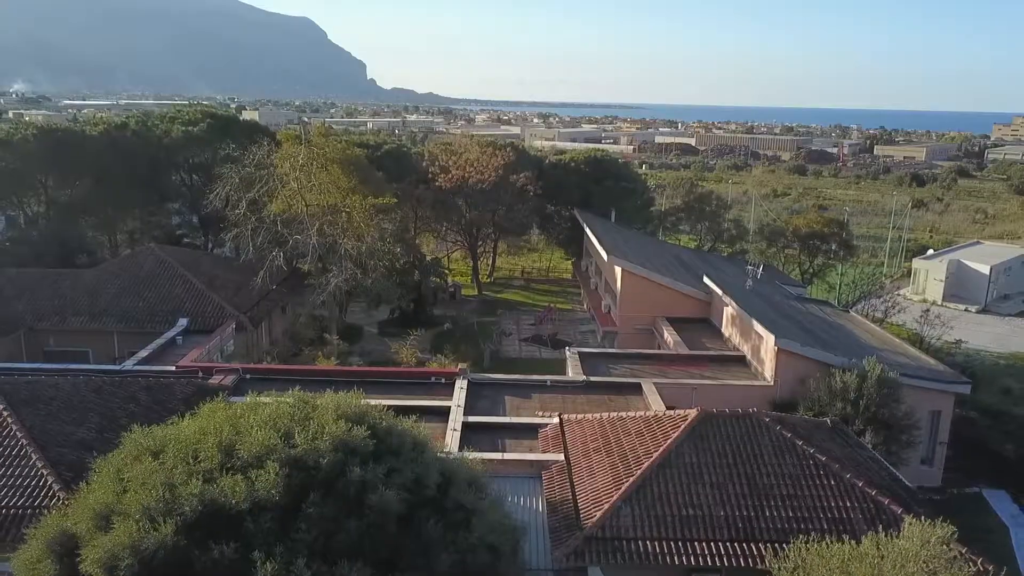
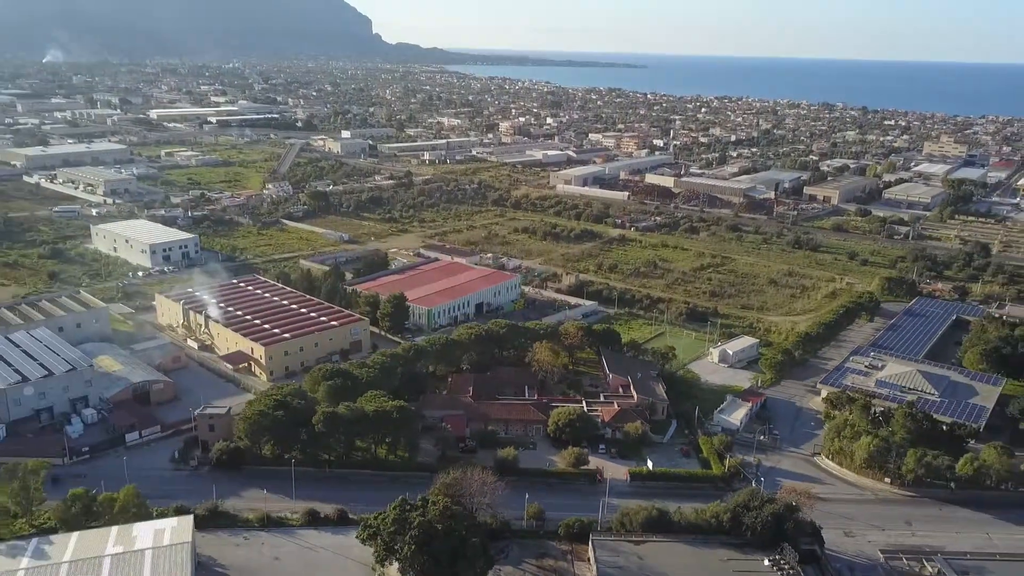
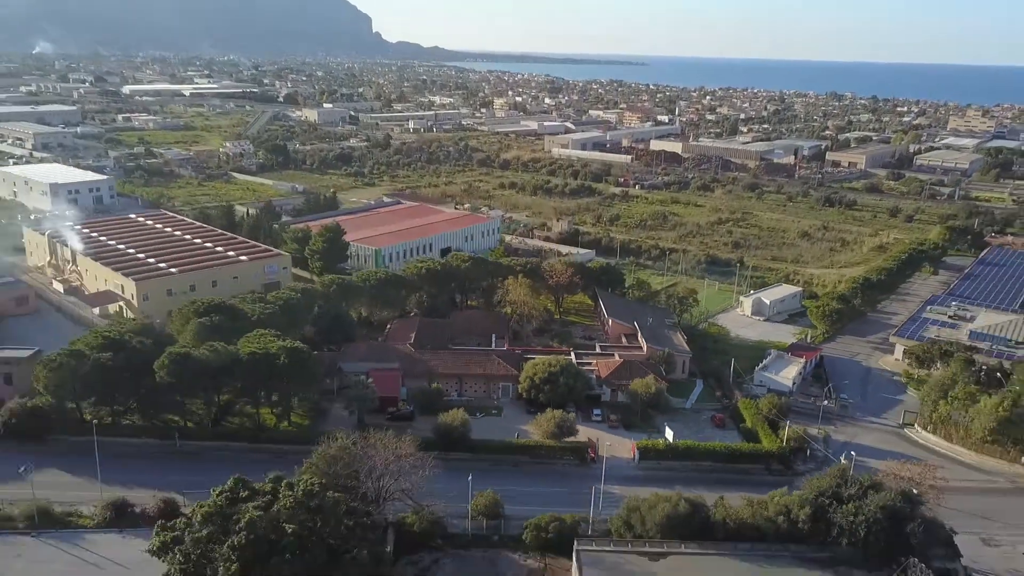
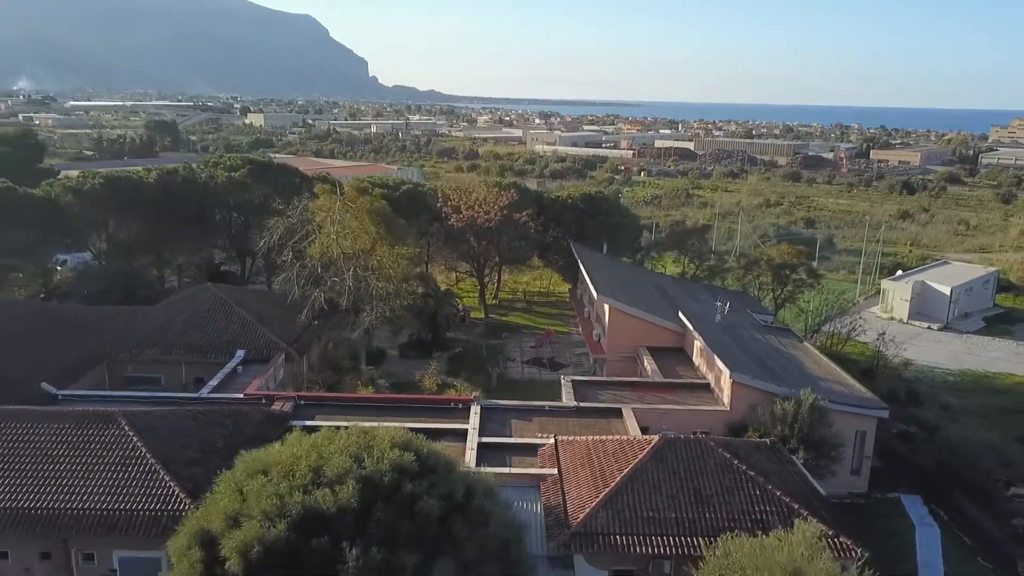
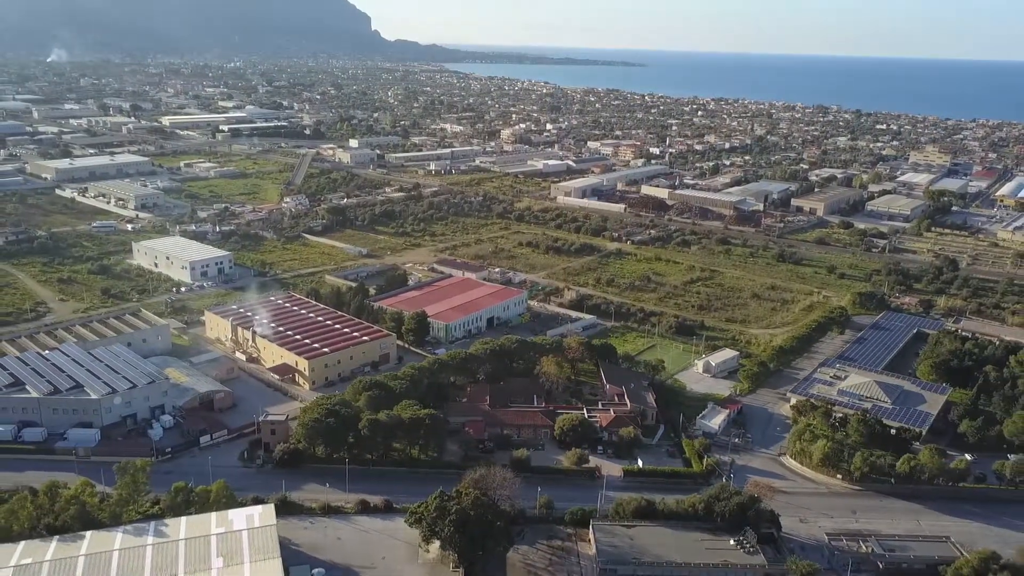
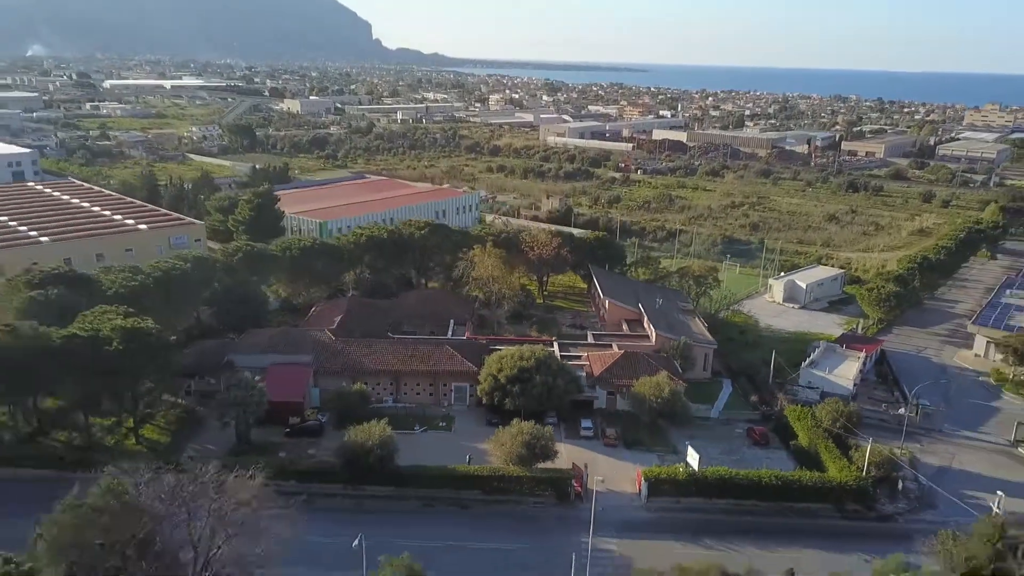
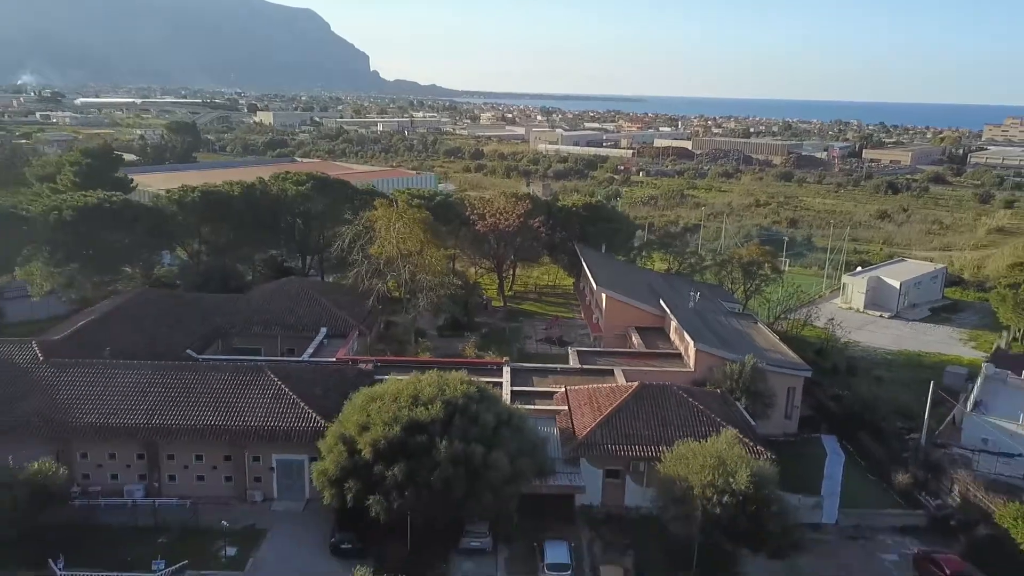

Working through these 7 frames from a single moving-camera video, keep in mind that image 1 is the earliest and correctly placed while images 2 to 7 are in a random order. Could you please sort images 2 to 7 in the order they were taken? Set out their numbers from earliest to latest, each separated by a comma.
4, 7, 6, 3, 2, 5
